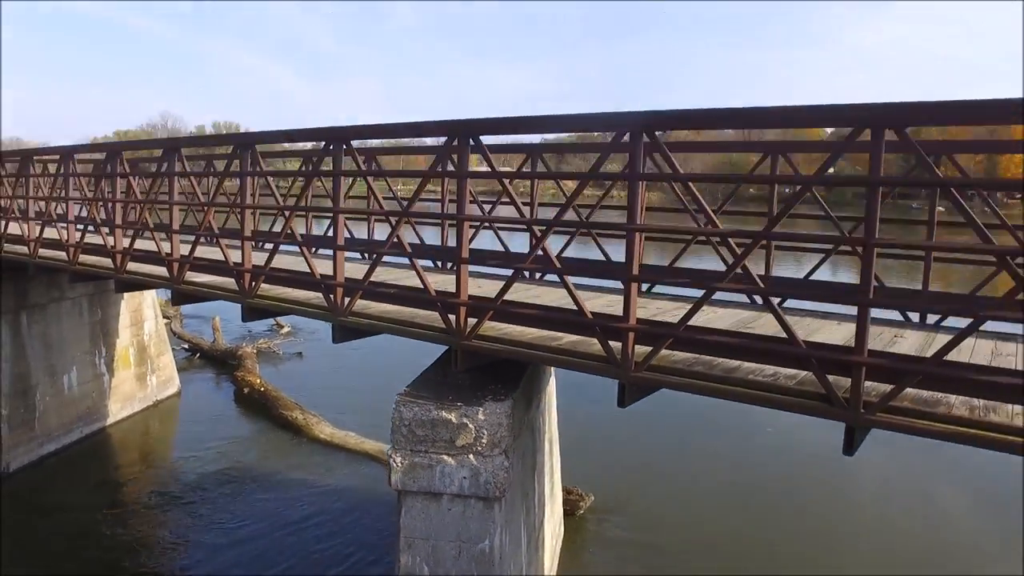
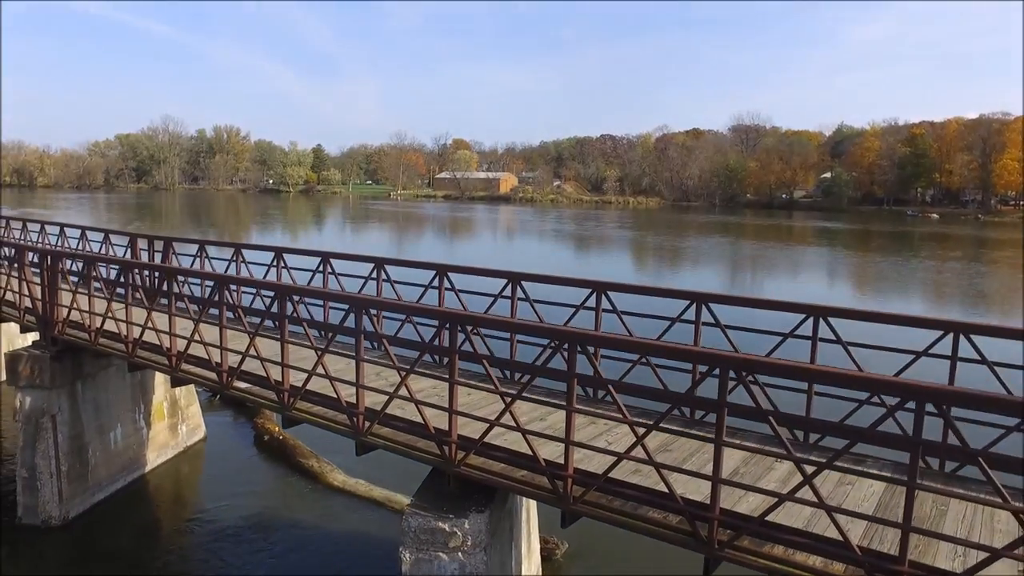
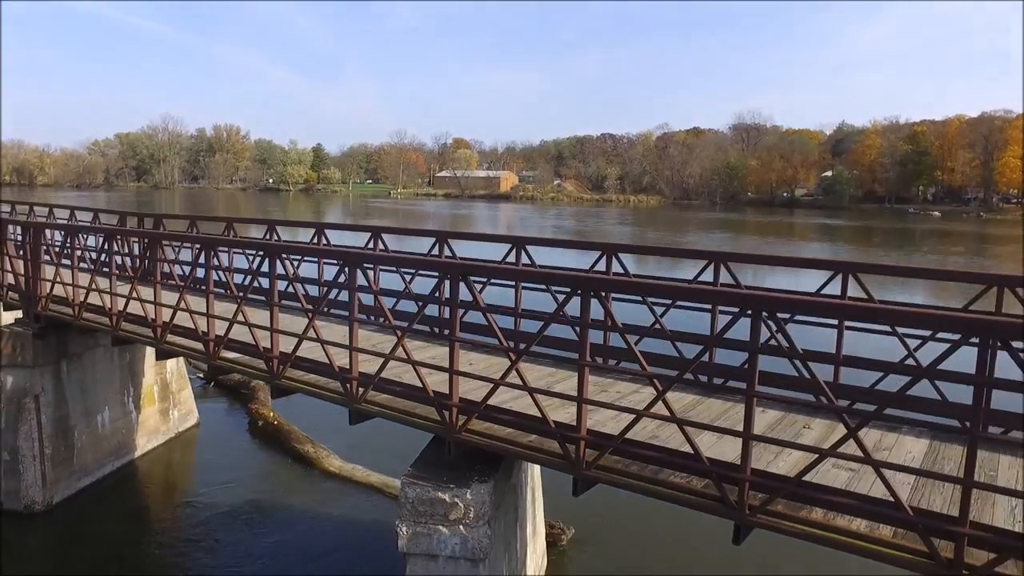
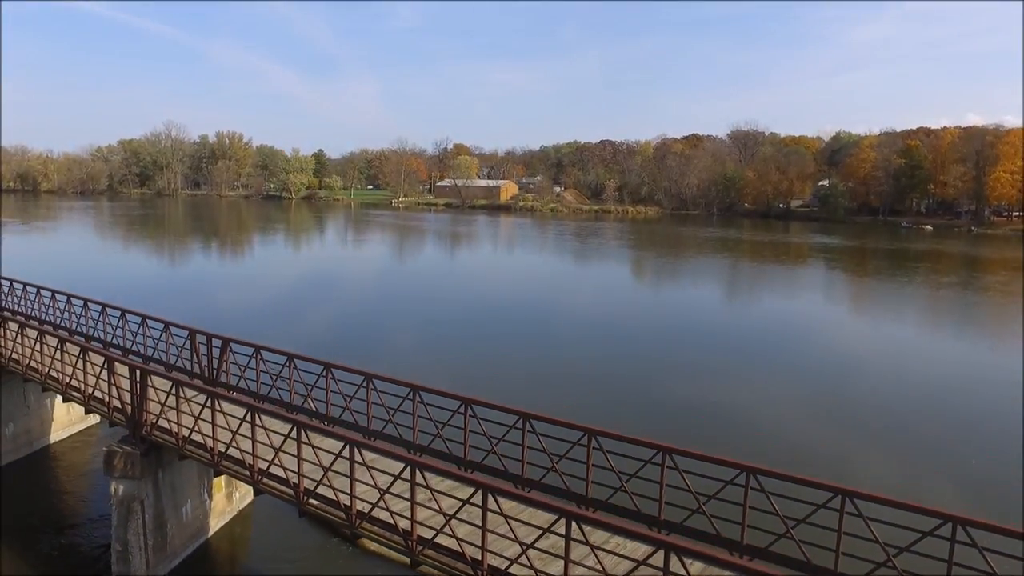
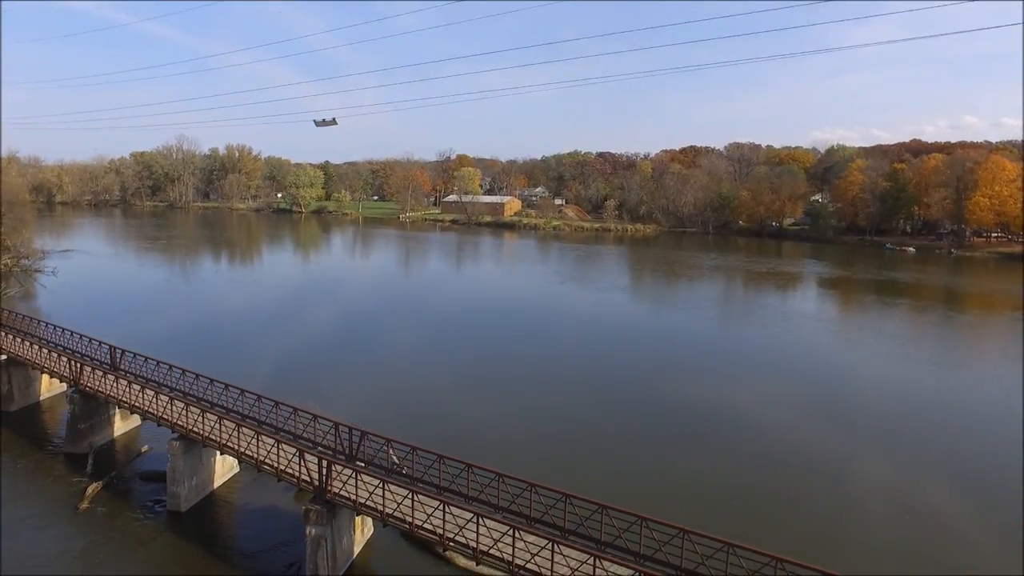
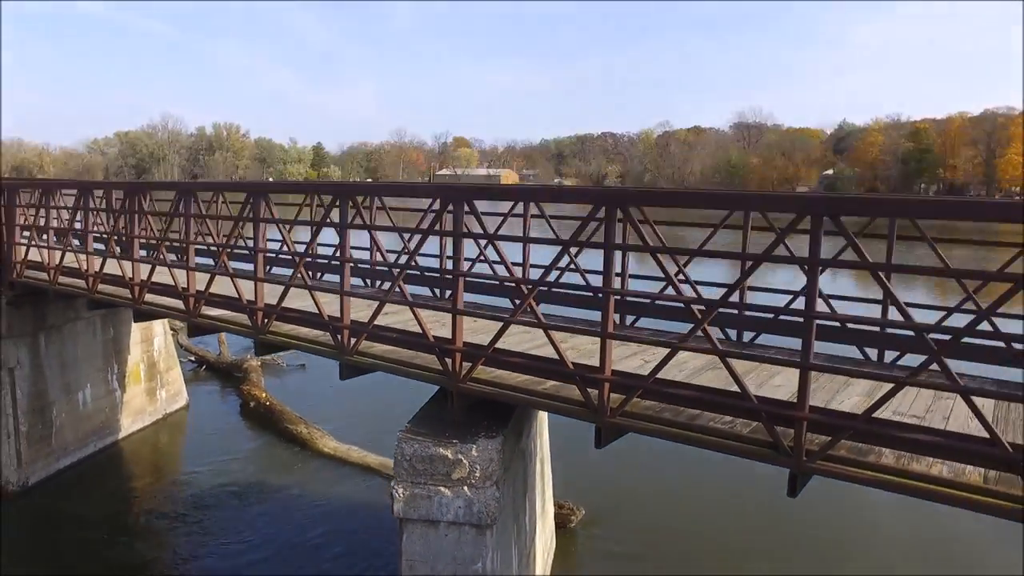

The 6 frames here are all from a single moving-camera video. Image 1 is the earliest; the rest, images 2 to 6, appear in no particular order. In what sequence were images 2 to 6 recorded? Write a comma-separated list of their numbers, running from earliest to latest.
6, 3, 2, 4, 5
